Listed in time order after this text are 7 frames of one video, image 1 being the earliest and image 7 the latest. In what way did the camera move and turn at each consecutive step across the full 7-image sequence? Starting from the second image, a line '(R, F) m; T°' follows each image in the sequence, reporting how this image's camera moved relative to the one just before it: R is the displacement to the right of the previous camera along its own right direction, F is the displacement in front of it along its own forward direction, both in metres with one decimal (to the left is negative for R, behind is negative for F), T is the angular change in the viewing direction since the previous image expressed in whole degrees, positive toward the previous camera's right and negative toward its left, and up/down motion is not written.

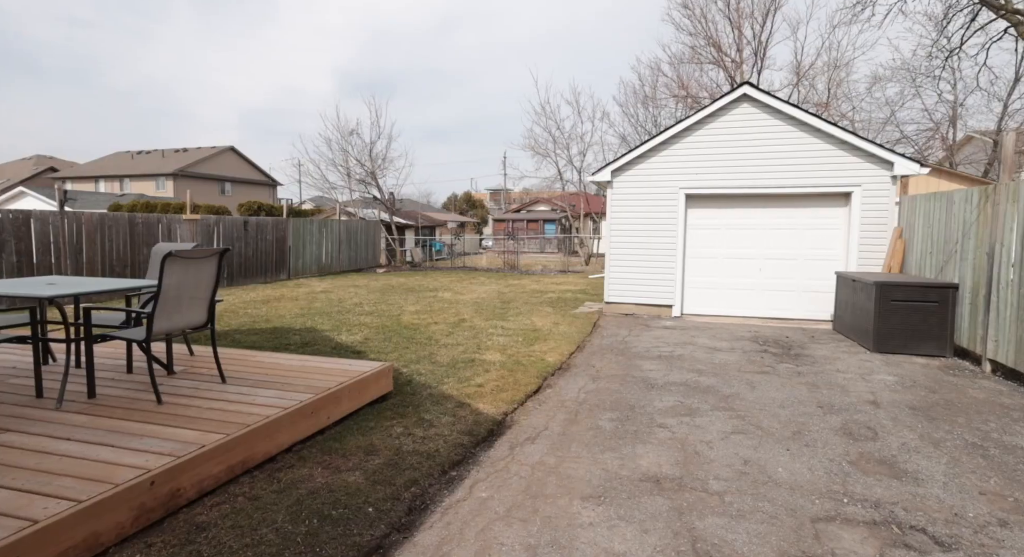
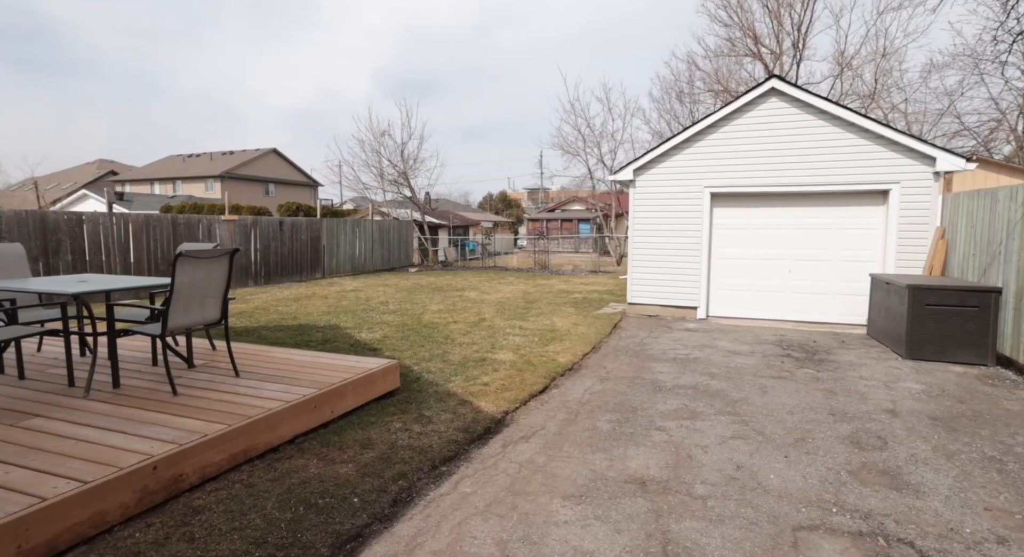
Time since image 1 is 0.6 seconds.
(+0.4, -0.1) m; -5°
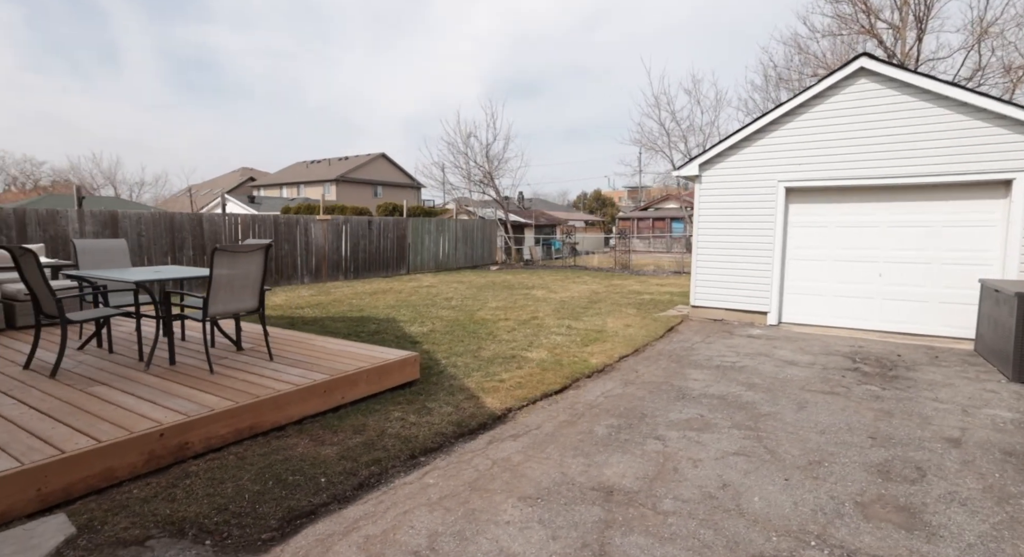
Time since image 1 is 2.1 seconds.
(+1.1, +0.2) m; -13°
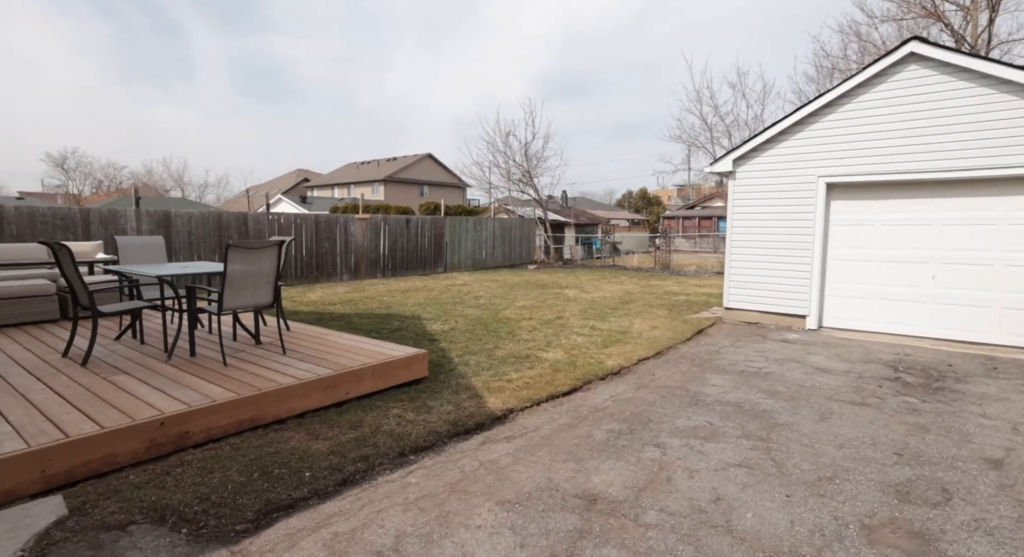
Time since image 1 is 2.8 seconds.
(+0.5, +0.1) m; -6°
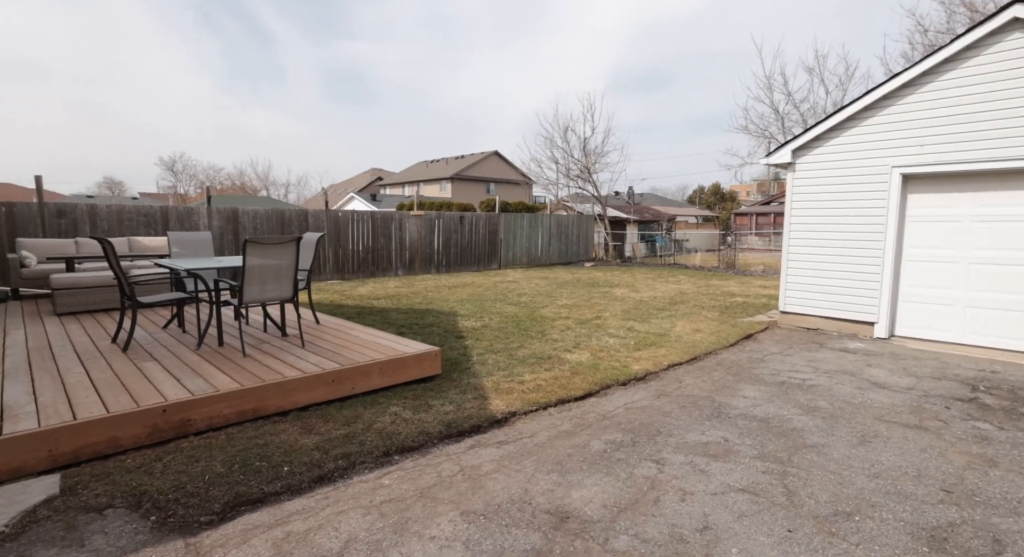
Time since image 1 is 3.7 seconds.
(+0.7, +0.3) m; -9°
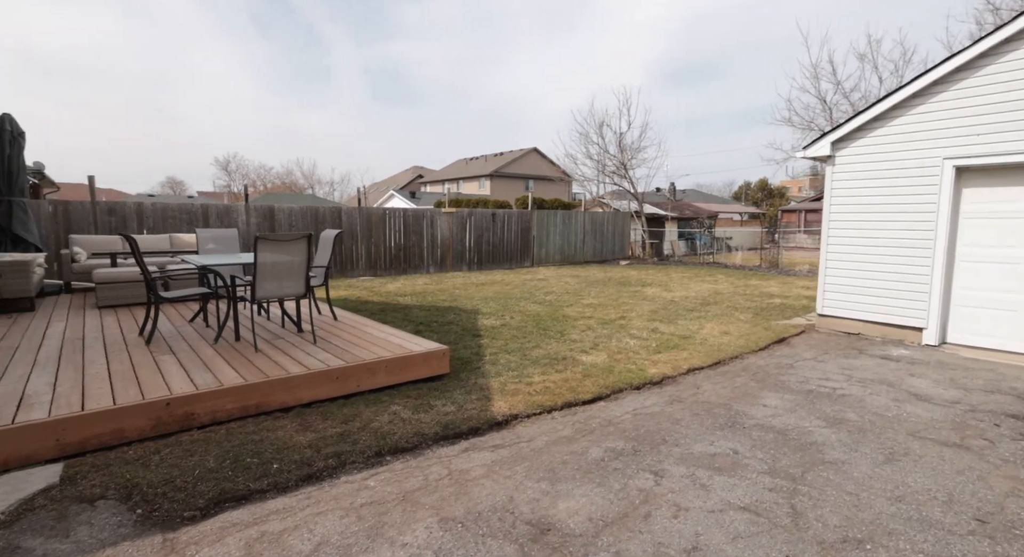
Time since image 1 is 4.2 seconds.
(+0.4, +0.2) m; -5°
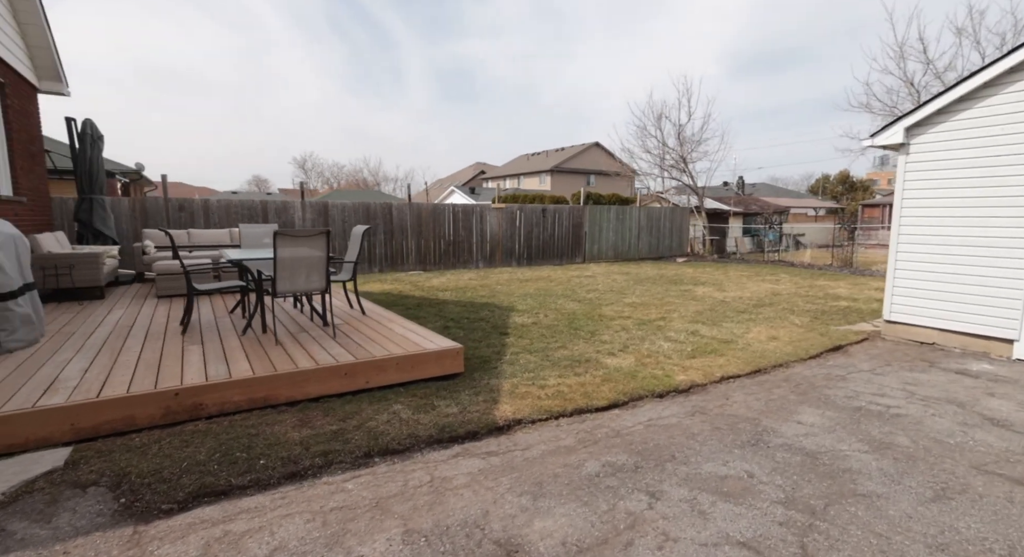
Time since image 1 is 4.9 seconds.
(+0.5, +0.3) m; -8°
